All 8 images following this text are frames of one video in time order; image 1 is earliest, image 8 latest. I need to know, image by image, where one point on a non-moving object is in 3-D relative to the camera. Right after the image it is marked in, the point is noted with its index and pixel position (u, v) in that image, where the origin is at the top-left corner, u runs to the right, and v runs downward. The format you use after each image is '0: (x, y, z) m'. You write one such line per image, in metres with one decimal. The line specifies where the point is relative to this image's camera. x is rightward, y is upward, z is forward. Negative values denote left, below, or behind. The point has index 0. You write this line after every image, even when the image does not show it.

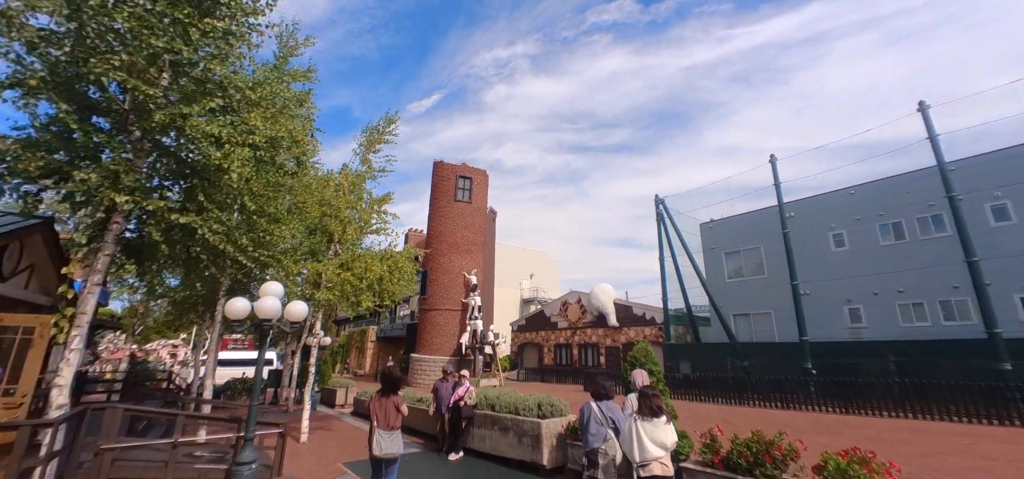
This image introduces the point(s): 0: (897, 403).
0: (+12.6, -5.3, +13.6) m
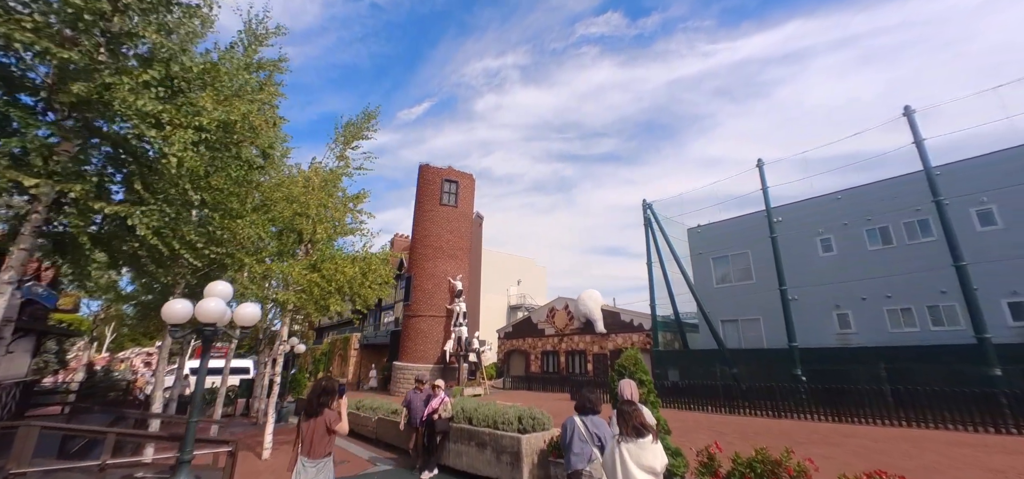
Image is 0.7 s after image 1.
0: (+12.1, -5.4, +13.3) m
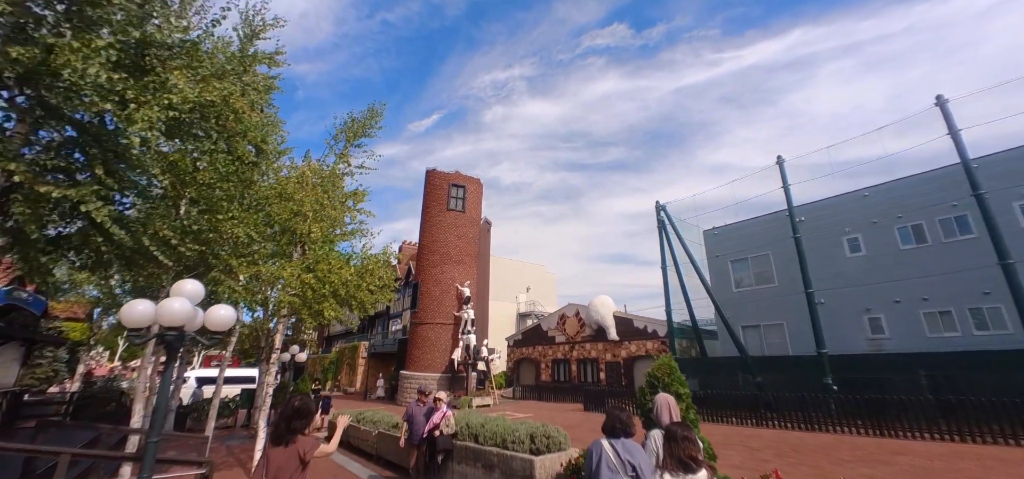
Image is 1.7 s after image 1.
0: (+12.4, -5.3, +12.1) m
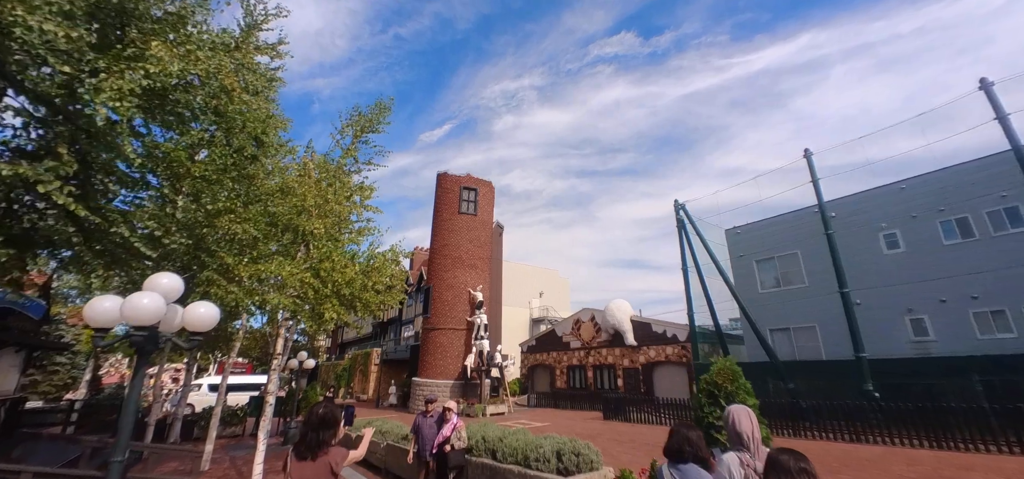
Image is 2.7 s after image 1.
0: (+12.9, -5.1, +10.9) m
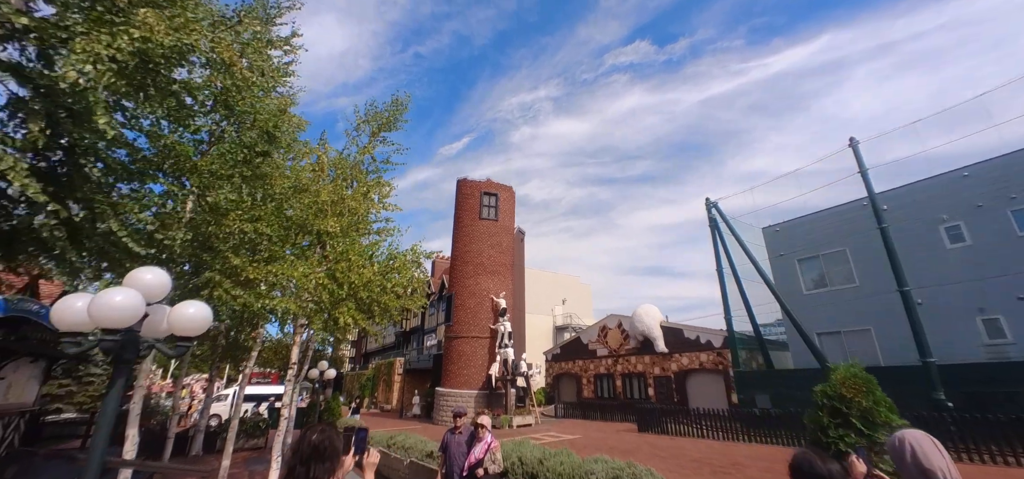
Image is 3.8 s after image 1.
0: (+13.6, -4.7, +9.4) m
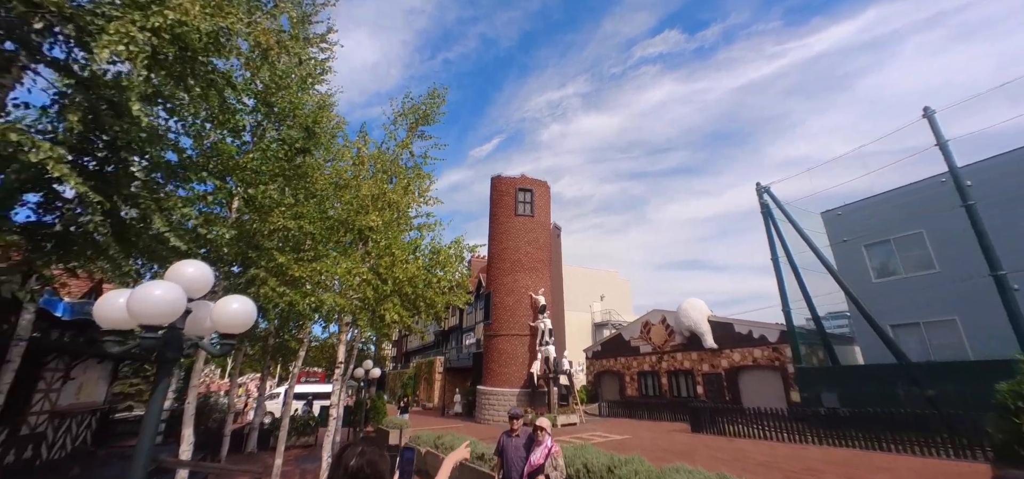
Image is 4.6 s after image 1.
0: (+14.7, -4.1, +7.8) m
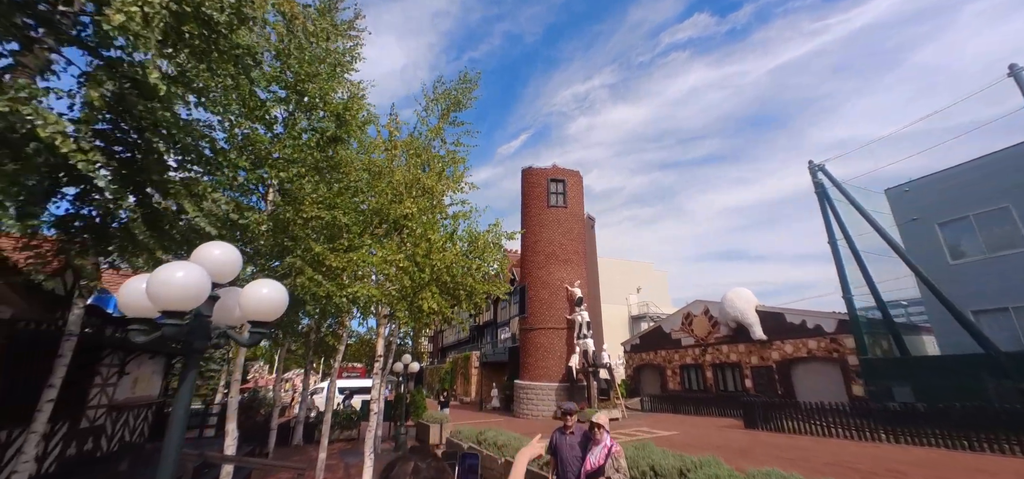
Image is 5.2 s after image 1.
0: (+15.5, -3.4, +6.2) m
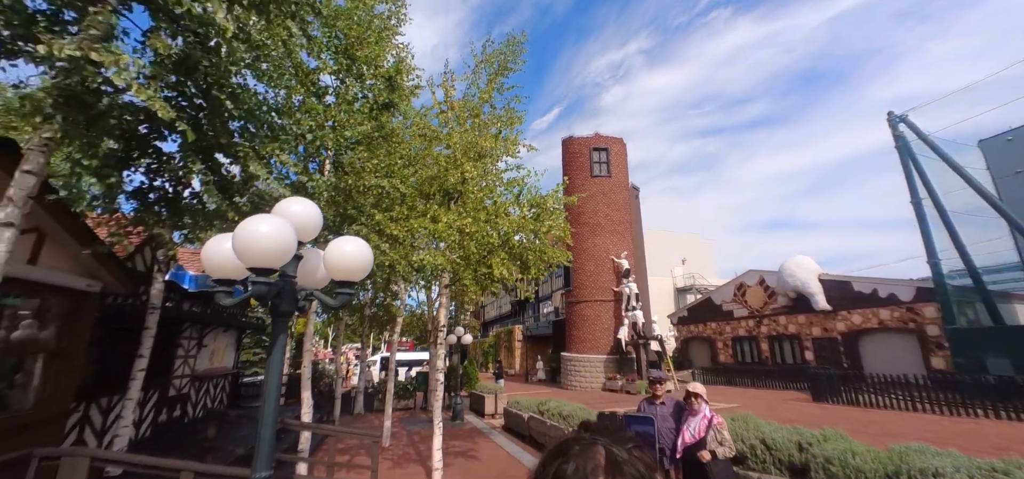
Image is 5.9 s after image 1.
0: (+16.6, -2.4, +4.5) m
